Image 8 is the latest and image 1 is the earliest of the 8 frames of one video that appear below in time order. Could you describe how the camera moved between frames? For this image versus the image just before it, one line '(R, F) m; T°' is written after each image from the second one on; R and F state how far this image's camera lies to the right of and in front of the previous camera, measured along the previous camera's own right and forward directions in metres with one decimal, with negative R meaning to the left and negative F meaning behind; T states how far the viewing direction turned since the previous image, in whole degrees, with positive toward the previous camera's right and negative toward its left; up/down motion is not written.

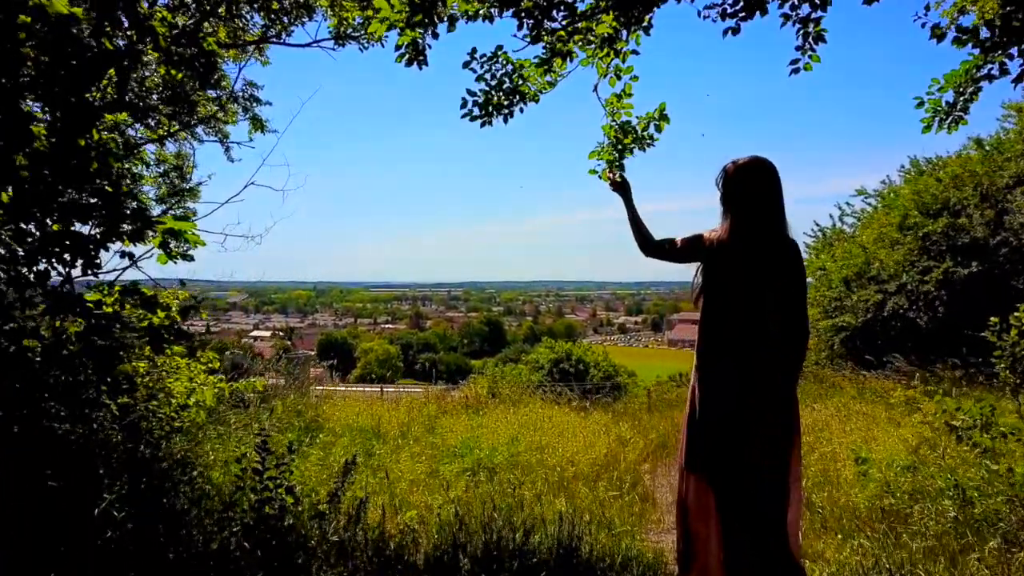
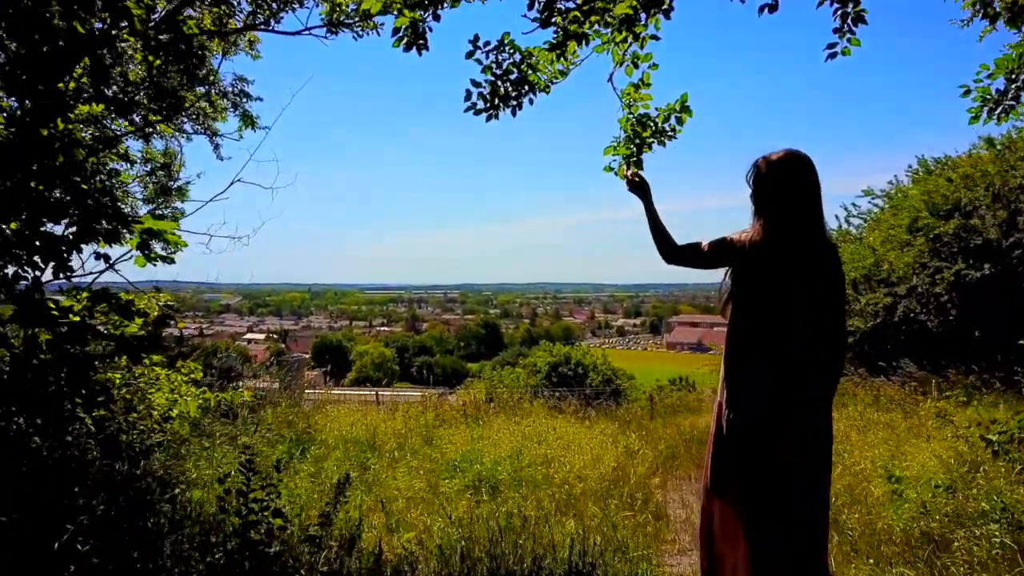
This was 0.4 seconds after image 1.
(-0.1, +0.3) m; 0°
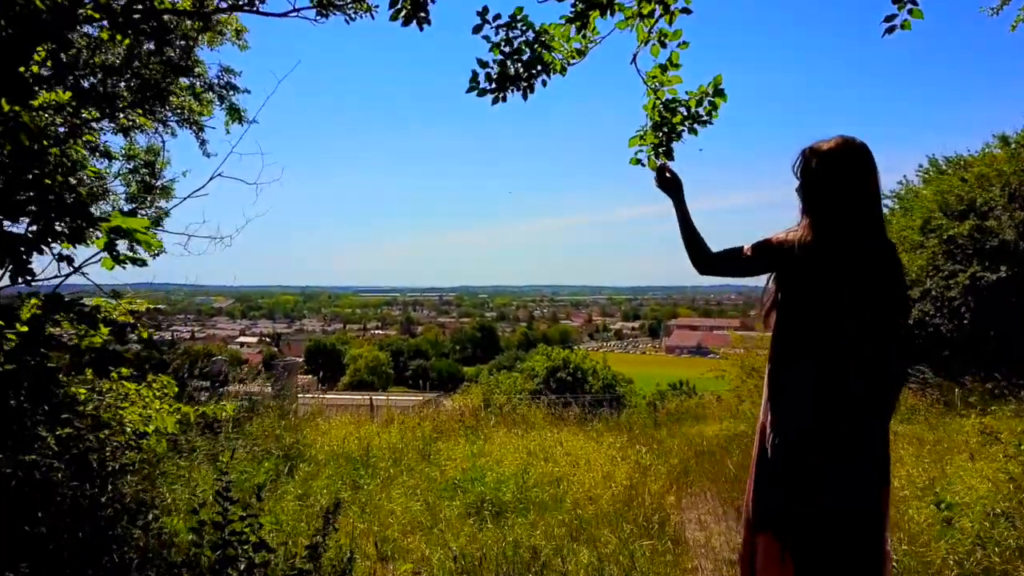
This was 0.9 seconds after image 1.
(-0.1, +0.4) m; 0°
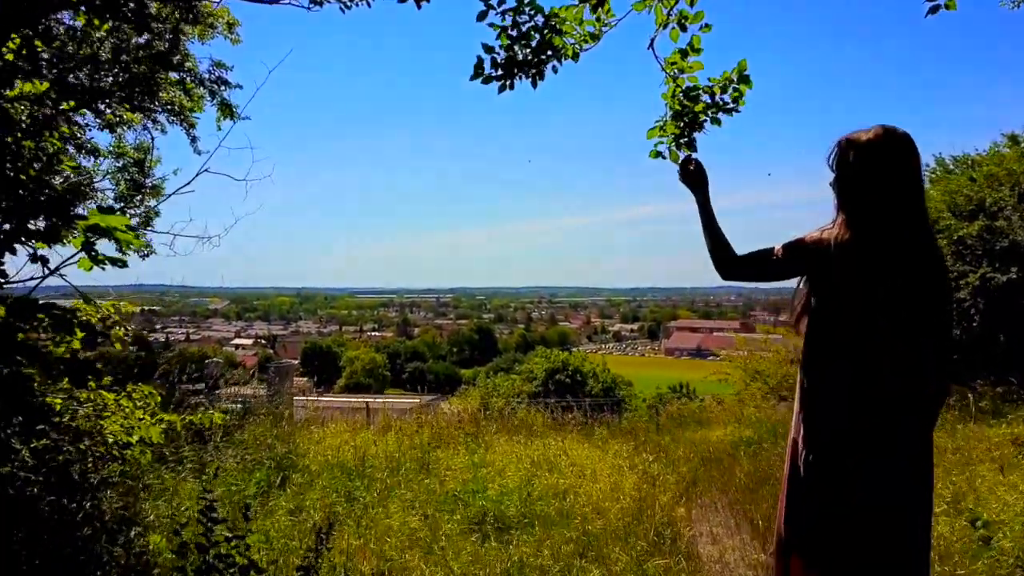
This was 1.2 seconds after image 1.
(0.0, +0.2) m; 0°
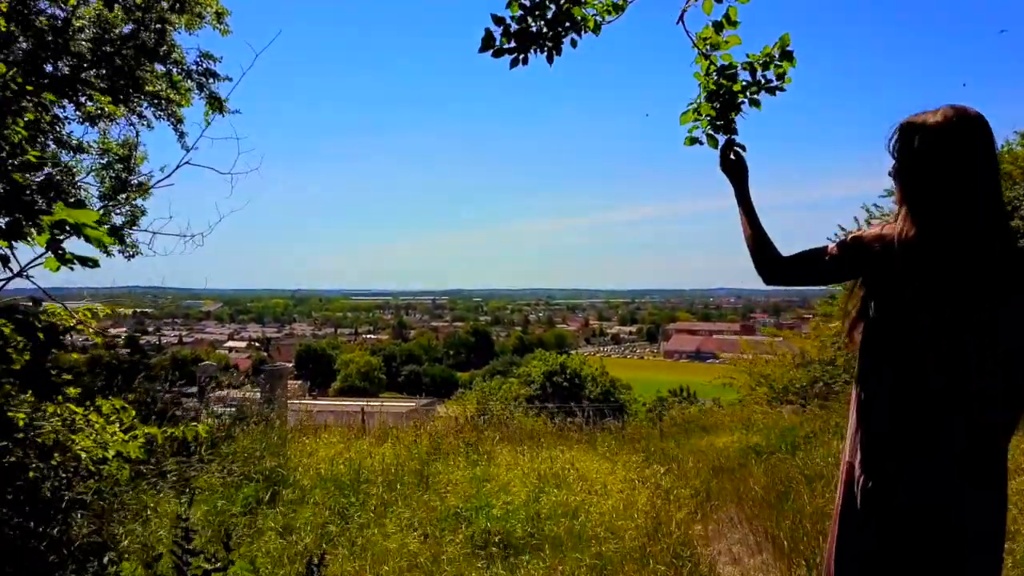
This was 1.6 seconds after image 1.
(-0.1, +0.3) m; 0°
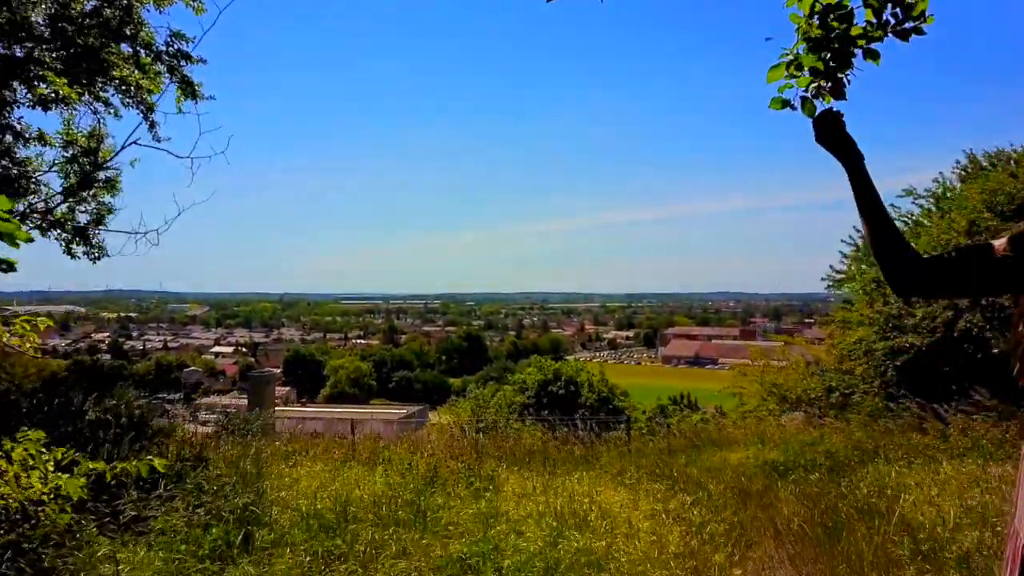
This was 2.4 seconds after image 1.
(-0.1, +0.6) m; +1°
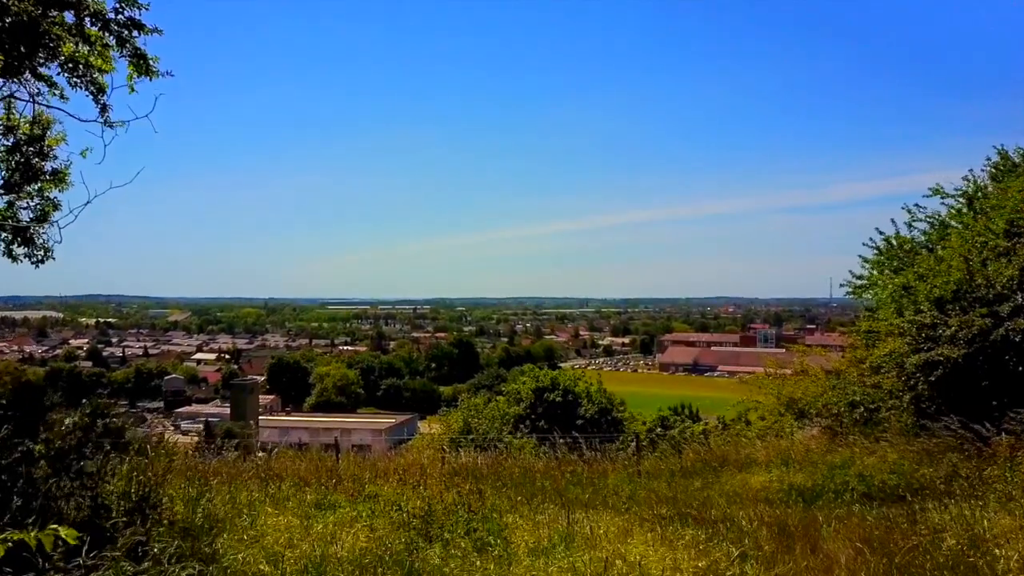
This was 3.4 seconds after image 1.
(-0.1, +0.8) m; +1°
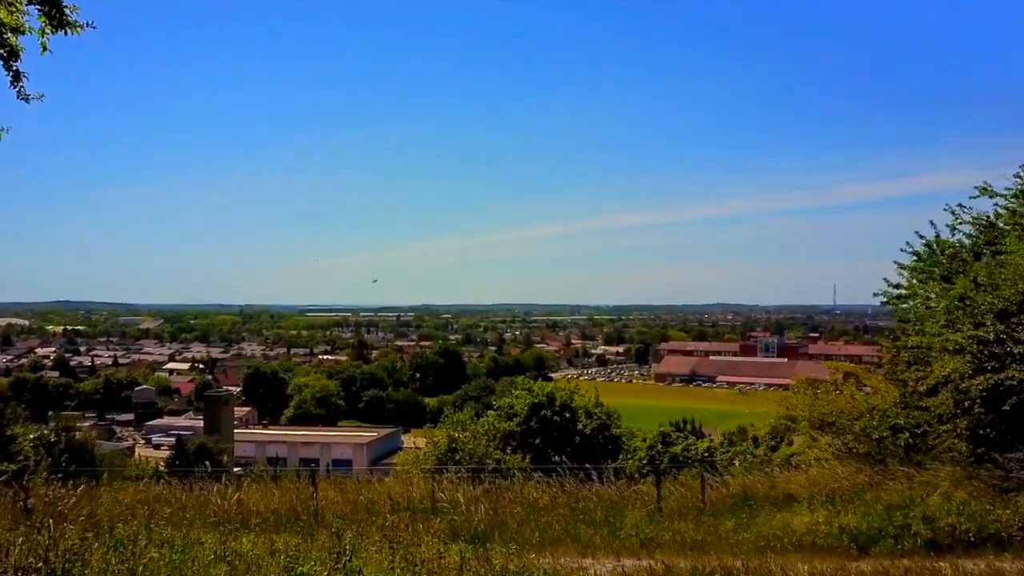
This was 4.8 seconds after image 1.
(-0.2, +1.1) m; +1°
